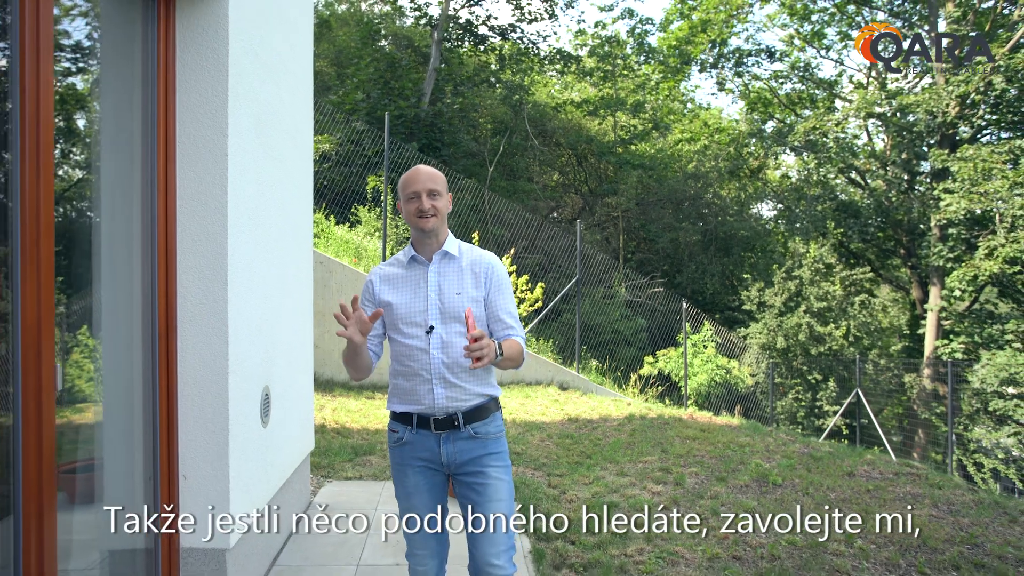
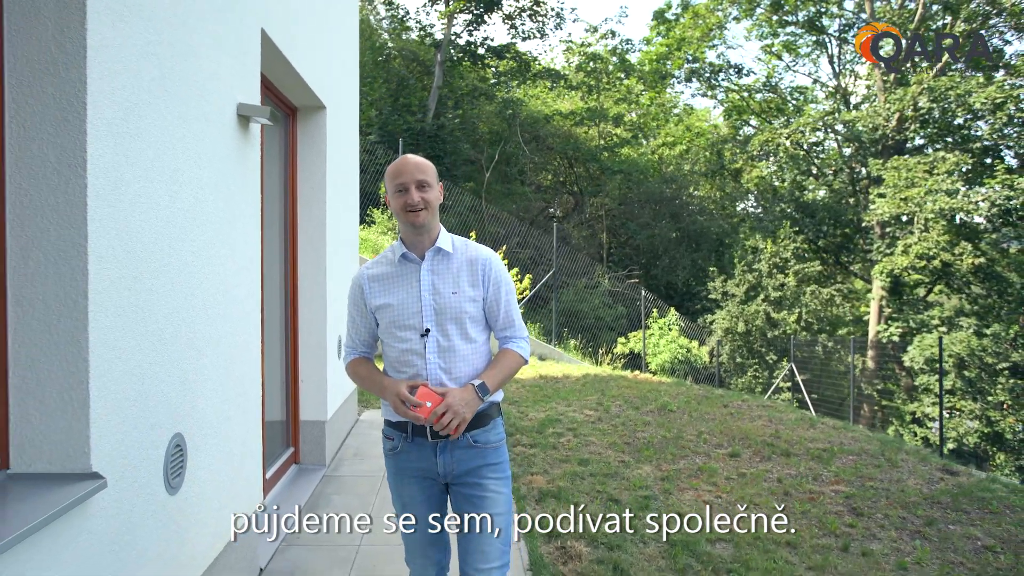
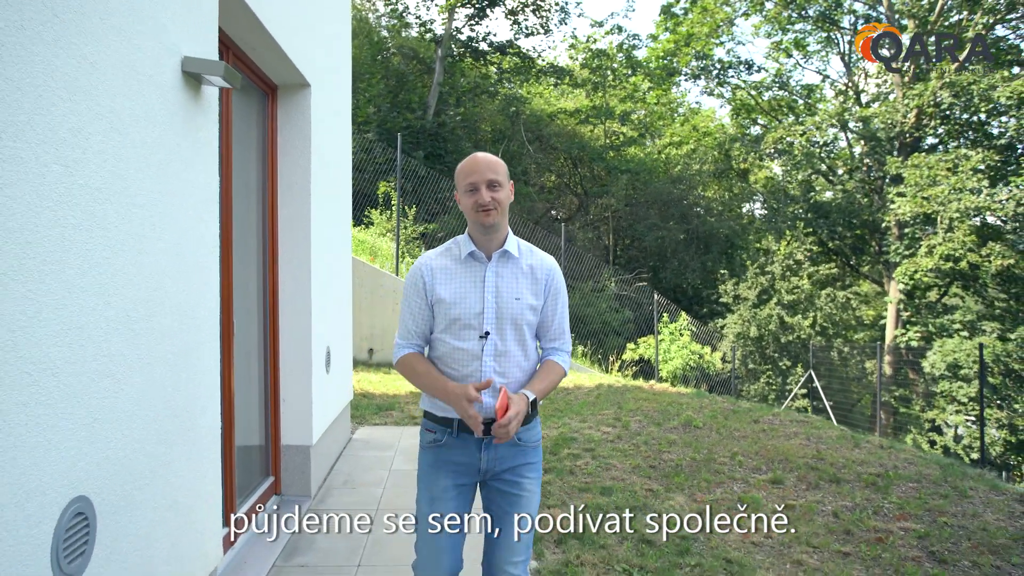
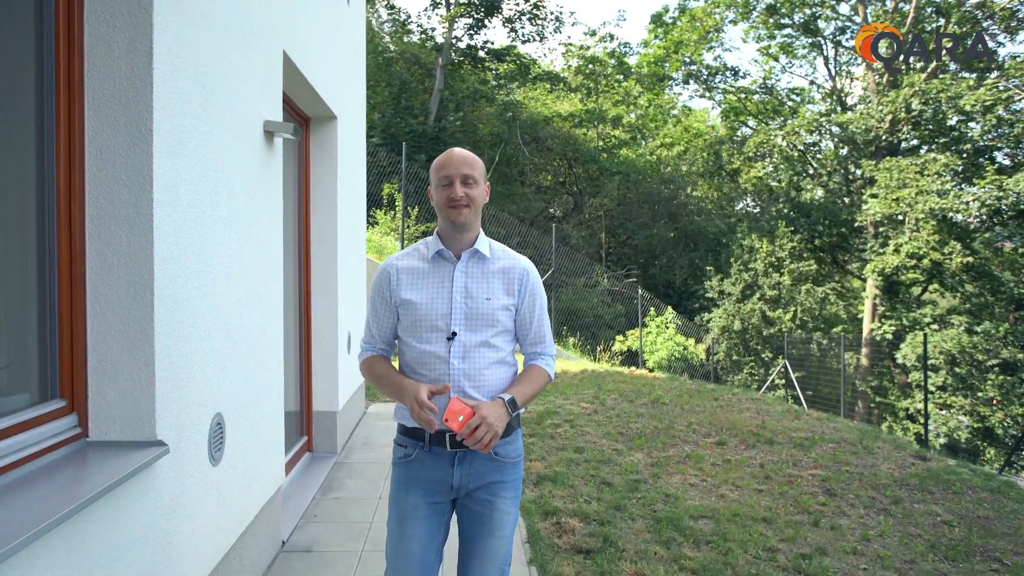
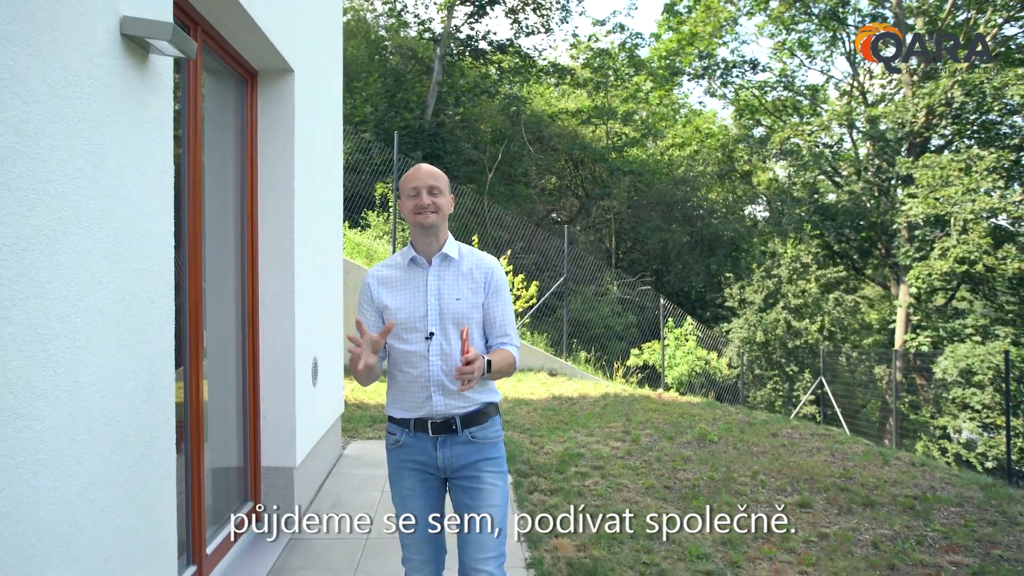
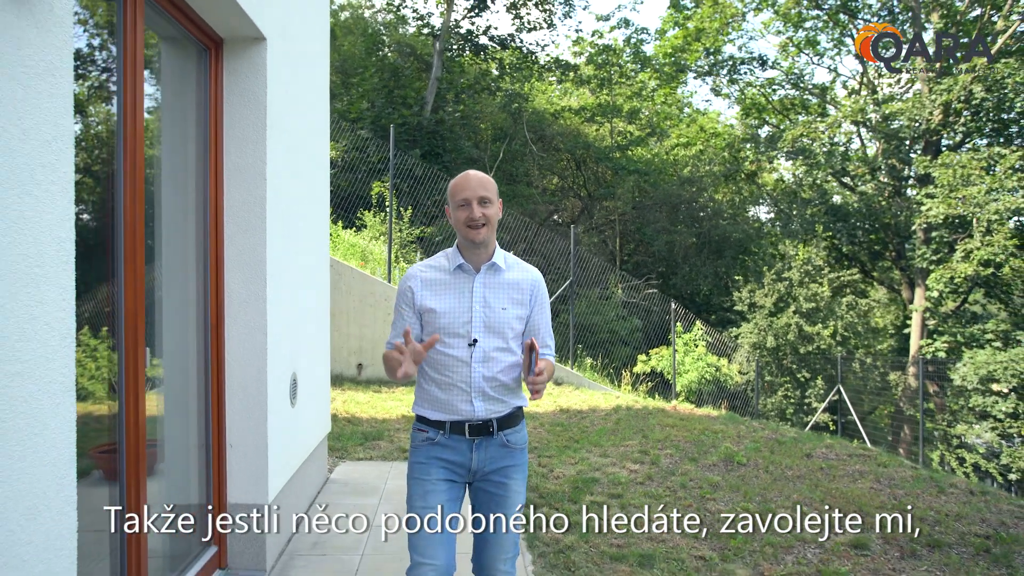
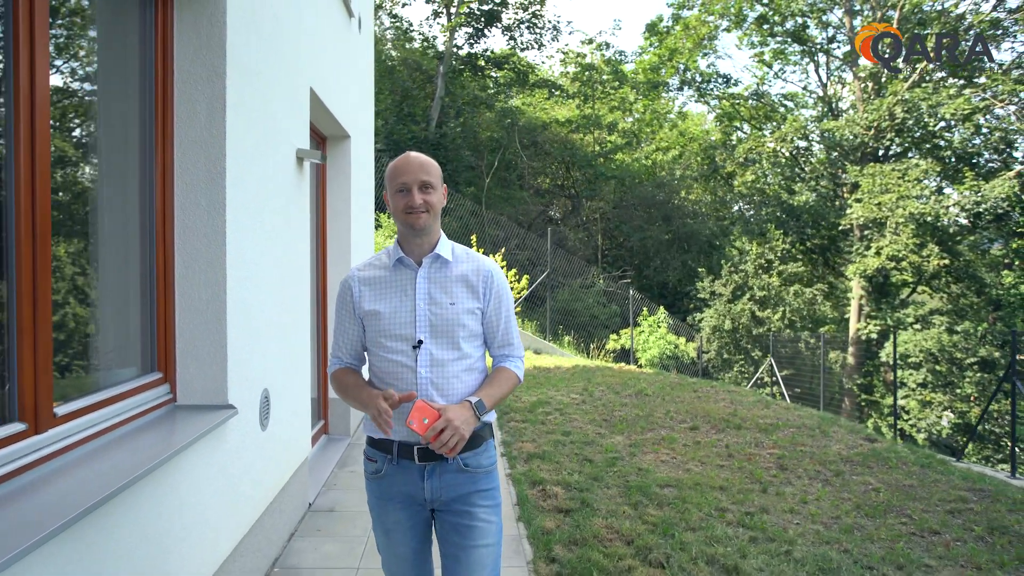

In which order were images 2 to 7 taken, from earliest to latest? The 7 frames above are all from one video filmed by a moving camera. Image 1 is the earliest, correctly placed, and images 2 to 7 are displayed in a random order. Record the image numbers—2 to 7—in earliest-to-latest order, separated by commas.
6, 5, 3, 2, 4, 7
